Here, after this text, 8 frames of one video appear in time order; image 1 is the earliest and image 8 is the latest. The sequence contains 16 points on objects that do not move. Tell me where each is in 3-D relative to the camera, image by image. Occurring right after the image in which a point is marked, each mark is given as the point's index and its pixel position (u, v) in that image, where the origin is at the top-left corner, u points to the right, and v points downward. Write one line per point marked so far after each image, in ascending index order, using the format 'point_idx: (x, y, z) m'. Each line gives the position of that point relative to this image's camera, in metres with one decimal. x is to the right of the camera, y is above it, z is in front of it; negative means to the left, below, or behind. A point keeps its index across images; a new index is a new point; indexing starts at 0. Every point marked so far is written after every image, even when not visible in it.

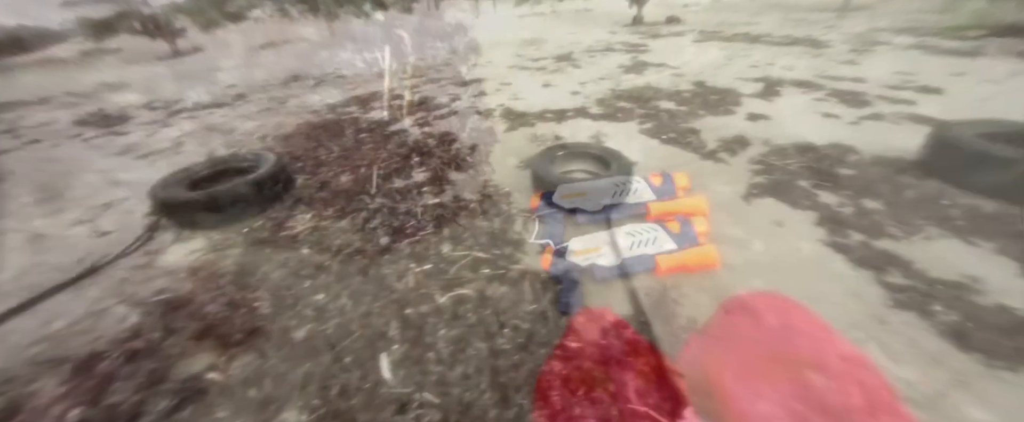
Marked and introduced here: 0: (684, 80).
0: (+2.4, +1.9, +4.6) m
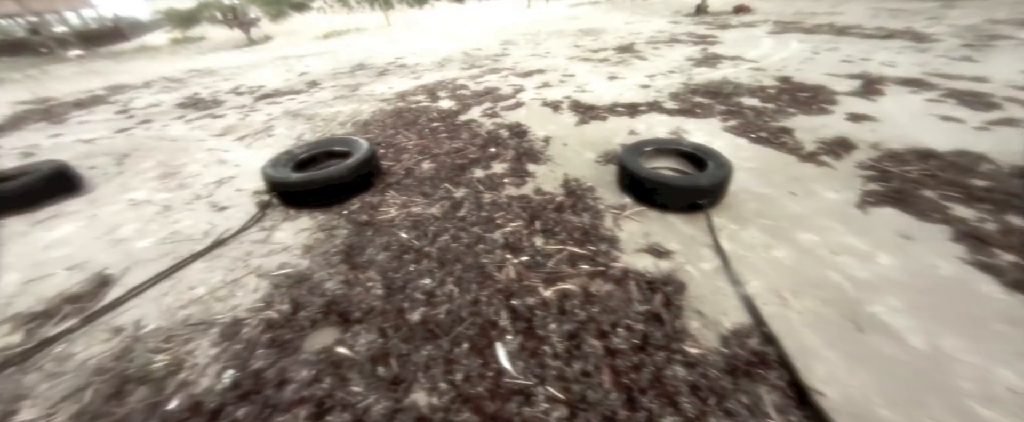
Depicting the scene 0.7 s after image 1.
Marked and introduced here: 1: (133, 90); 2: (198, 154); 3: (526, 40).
0: (+3.4, +1.8, +4.2) m
1: (-7.0, +2.2, +6.0) m
2: (-3.1, +0.6, +3.2) m
3: (+0.3, +4.0, +7.5) m
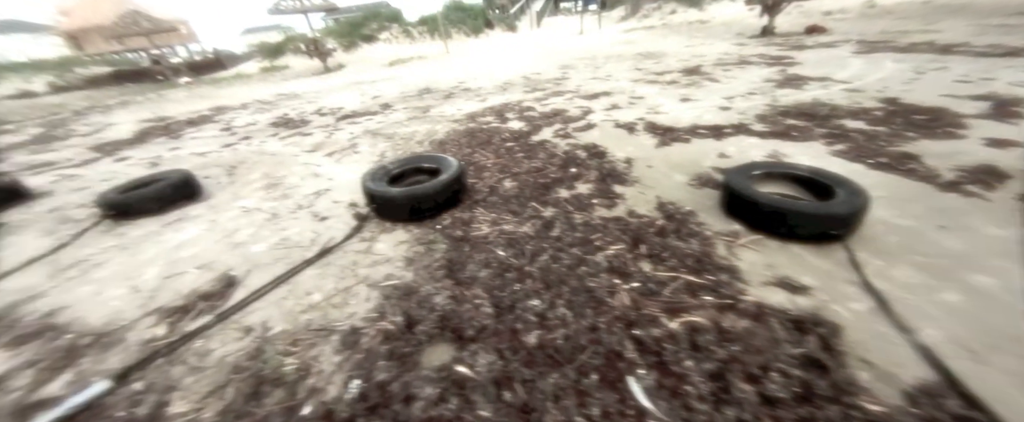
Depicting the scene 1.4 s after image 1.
0: (+4.3, +1.4, +3.9) m
1: (-5.9, +2.1, +6.7) m
2: (-2.3, +0.5, +3.5) m
3: (+1.7, +3.5, +7.6) m
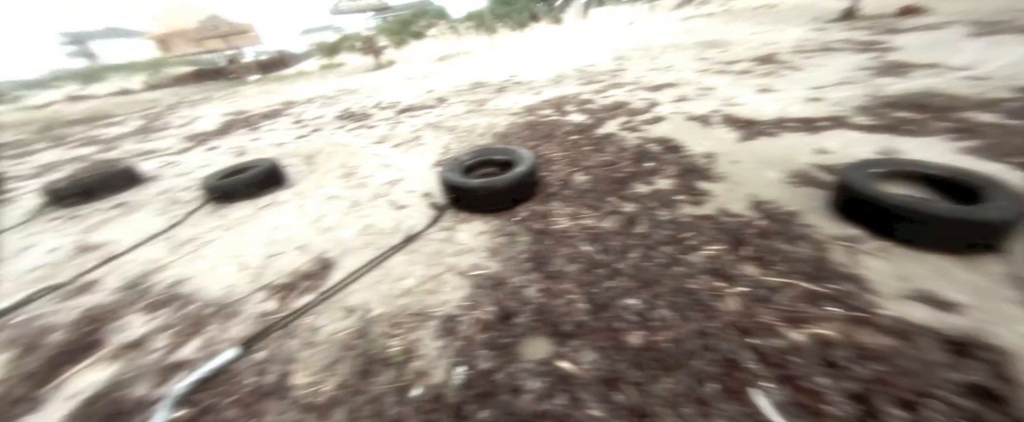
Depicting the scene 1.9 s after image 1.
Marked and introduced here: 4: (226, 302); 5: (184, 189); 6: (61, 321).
0: (+5.0, +1.3, +3.3) m
1: (-4.8, +2.4, +7.2) m
2: (-1.6, +0.6, +3.6) m
3: (+2.9, +3.5, +7.2) m
4: (-1.6, -0.5, +1.7) m
5: (-3.4, +0.2, +3.4) m
6: (-2.5, -0.6, +1.8) m
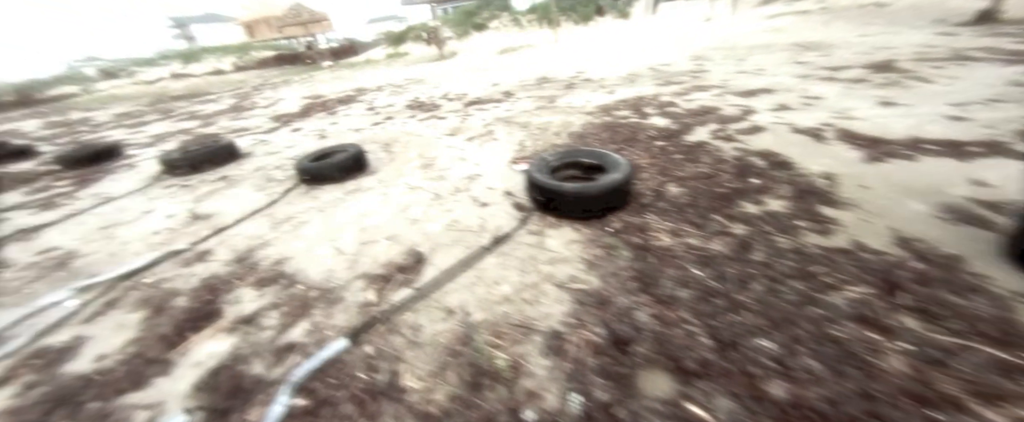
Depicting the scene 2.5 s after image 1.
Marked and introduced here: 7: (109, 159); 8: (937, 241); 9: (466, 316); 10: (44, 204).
0: (+5.8, +0.8, +2.6) m
1: (-3.3, +2.8, +7.5) m
2: (-0.8, +0.7, +3.6) m
3: (+4.4, +3.2, +6.7) m
4: (-1.0, -0.4, +1.8) m
5: (-2.6, +0.5, +3.6) m
6: (-1.9, -0.4, +1.9) m
7: (-5.8, +0.8, +4.7) m
8: (+2.4, -0.2, +1.8) m
9: (-0.2, -0.5, +1.5) m
10: (-5.0, +0.1, +3.5) m
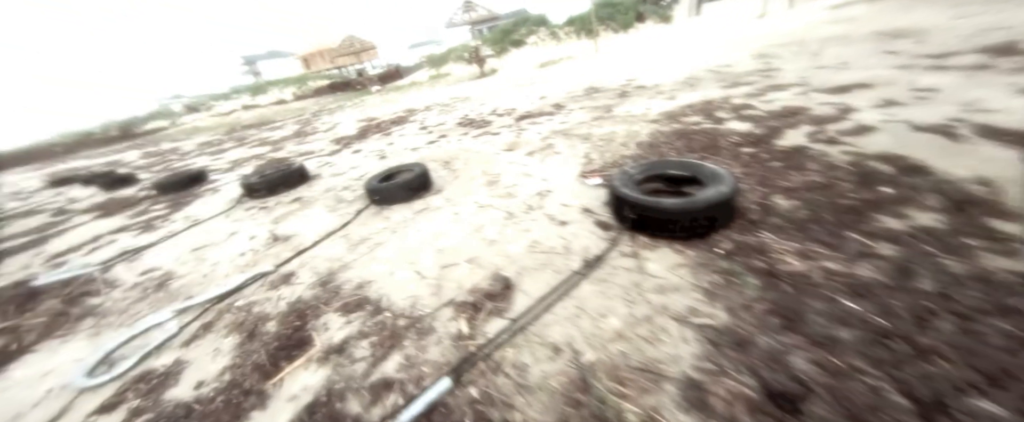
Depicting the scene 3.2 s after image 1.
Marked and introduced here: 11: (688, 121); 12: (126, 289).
0: (+6.3, +0.7, +1.8) m
1: (-2.2, +2.4, +7.7) m
2: (-0.1, +0.5, +3.5) m
3: (+5.3, +3.0, +6.1) m
4: (-0.5, -0.5, +1.7) m
5: (-1.9, +0.3, +3.7) m
6: (-1.4, -0.6, +1.9) m
7: (-5.0, +0.4, +5.1) m
8: (+2.9, -0.2, +1.4) m
9: (+0.3, -0.6, +1.3) m
10: (-4.3, -0.2, +3.8) m
11: (+2.1, +1.1, +3.8) m
12: (-3.0, -0.6, +2.5) m
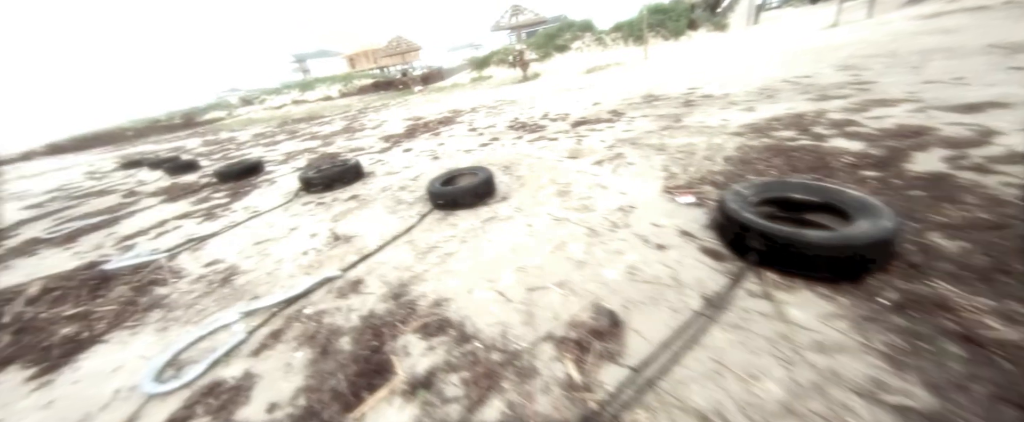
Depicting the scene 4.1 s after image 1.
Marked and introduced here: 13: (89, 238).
0: (+6.9, +0.2, +1.1) m
1: (-1.1, +2.3, +7.7) m
2: (+0.6, +0.4, +3.3) m
3: (+6.3, +2.5, +5.5) m
4: (0.0, -0.6, +1.4) m
5: (-1.2, +0.2, +3.5) m
6: (-0.9, -0.6, +1.7) m
7: (-4.2, +0.6, +5.2) m
8: (+3.4, -0.5, +0.9) m
9: (+0.7, -0.7, +1.0) m
10: (-3.7, 0.0, +3.8) m
11: (+2.8, +0.8, +3.4) m
12: (-2.4, -0.5, +2.4) m
13: (-5.0, -0.3, +3.8) m
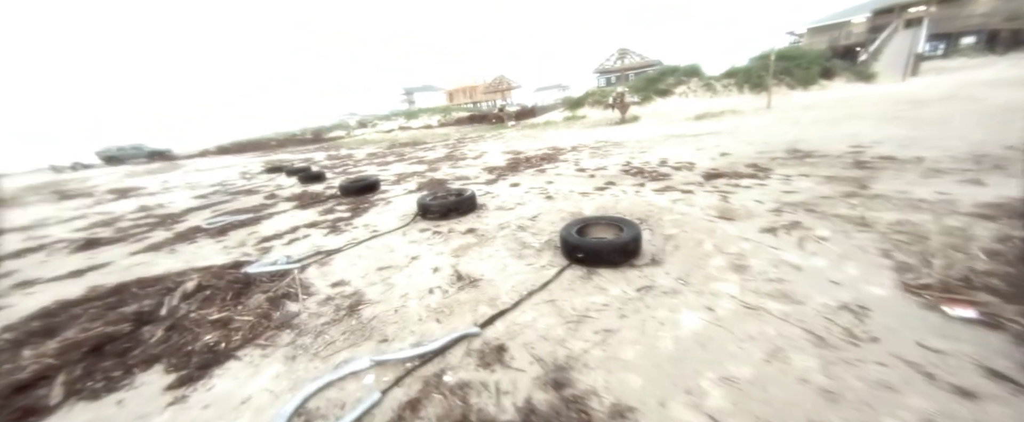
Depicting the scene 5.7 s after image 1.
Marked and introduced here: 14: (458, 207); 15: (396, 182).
0: (+7.5, -0.9, -0.8) m
1: (+1.3, +1.4, +7.4) m
2: (+1.8, -0.2, +2.6) m
3: (+8.1, +0.9, +3.8) m
4: (+0.7, -0.9, +0.9) m
5: (+0.1, -0.2, +3.2) m
6: (-0.1, -0.8, +1.3) m
7: (-2.4, +0.3, +5.5) m
8: (+3.9, -1.2, -0.3) m
9: (+1.4, -1.1, +0.3) m
10: (-2.3, -0.2, +4.0) m
11: (+4.1, -0.1, +2.3) m
12: (-1.4, -0.7, +2.4) m
13: (-3.6, -0.3, +4.2) m
14: (-0.7, +0.1, +3.8) m
15: (-2.2, +0.6, +6.2) m
